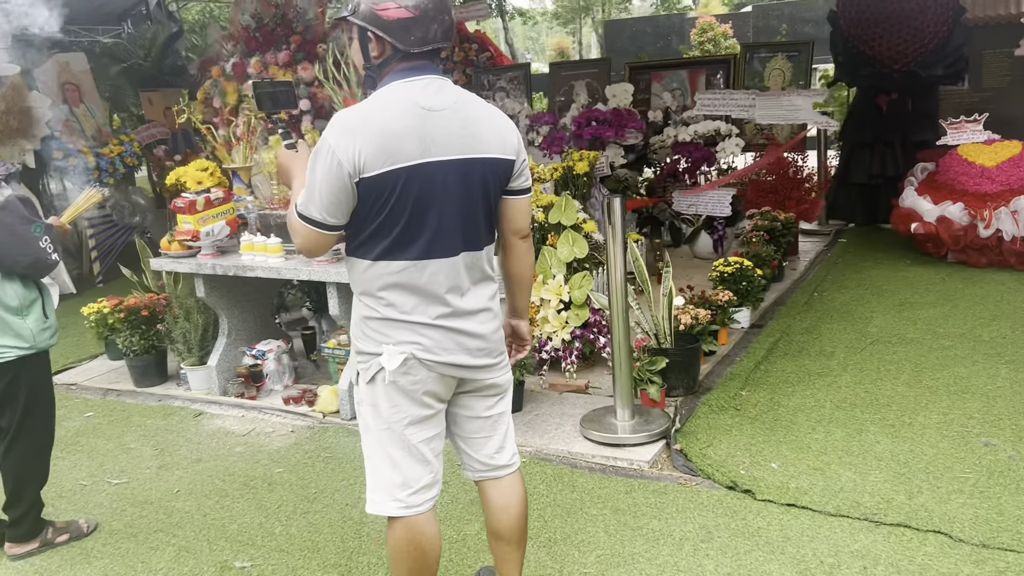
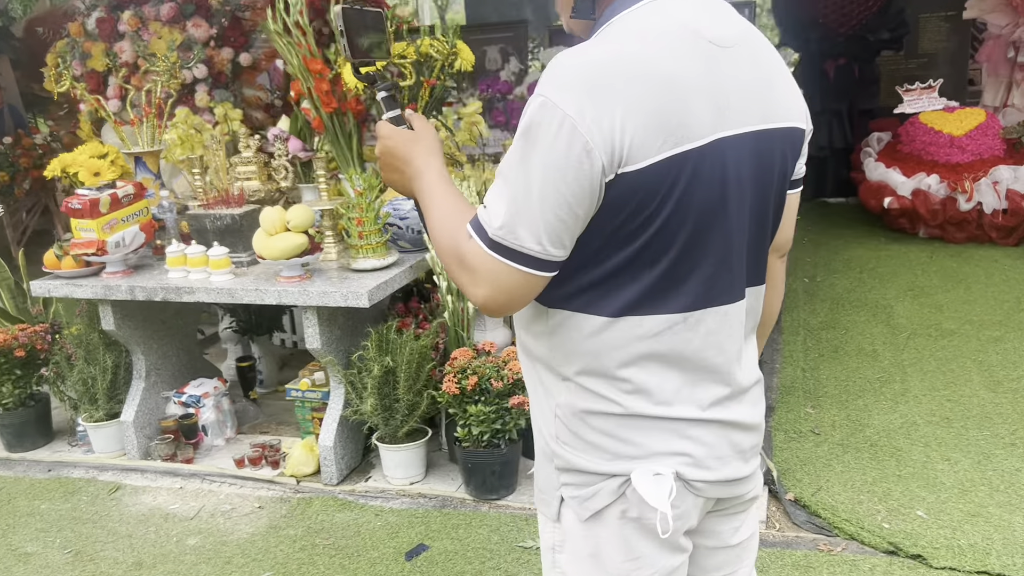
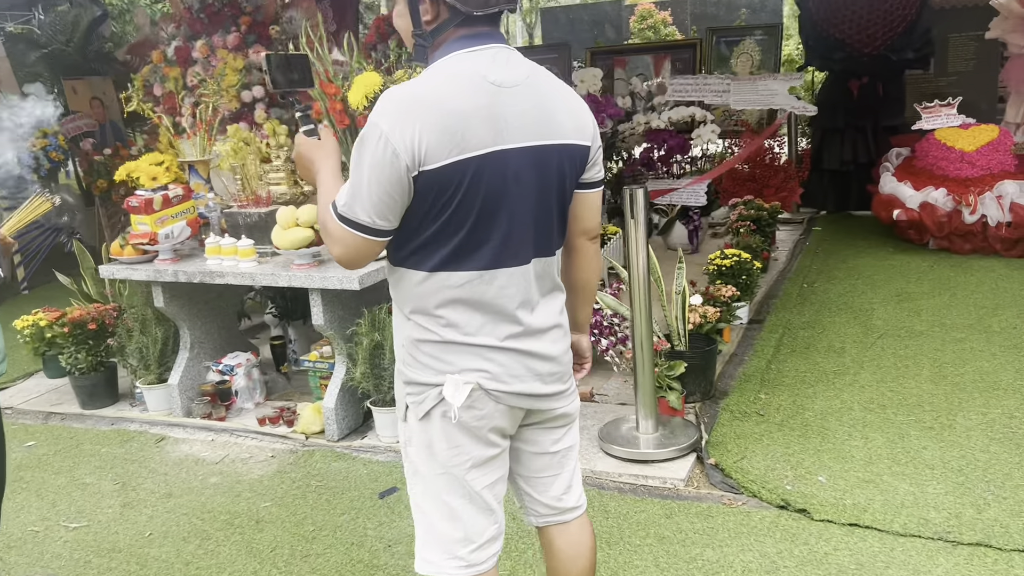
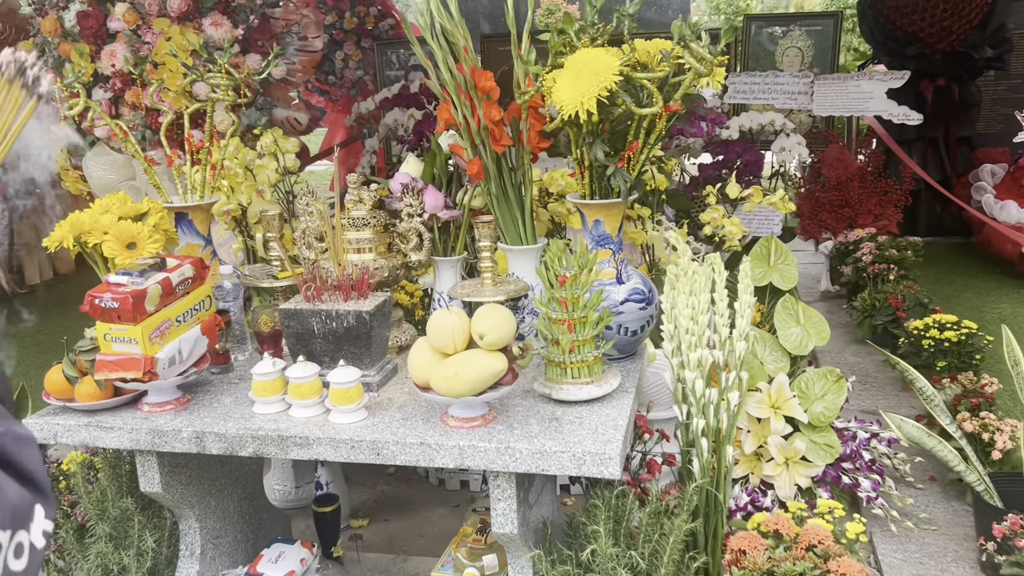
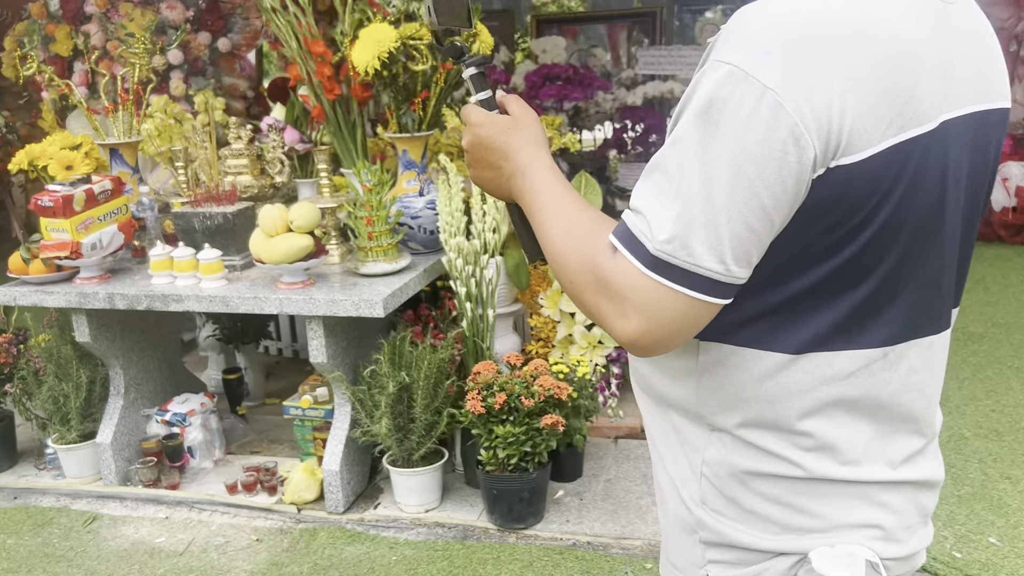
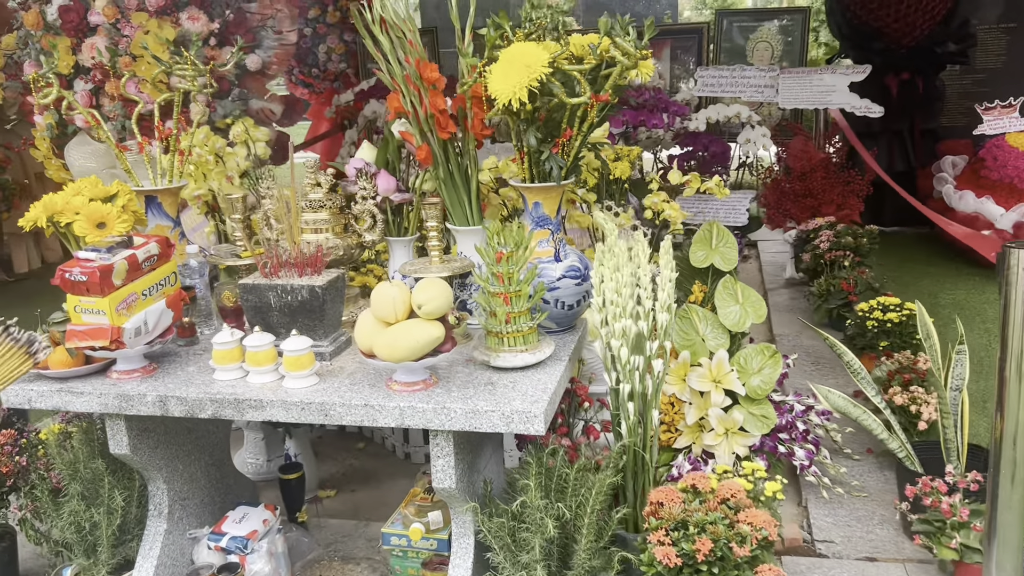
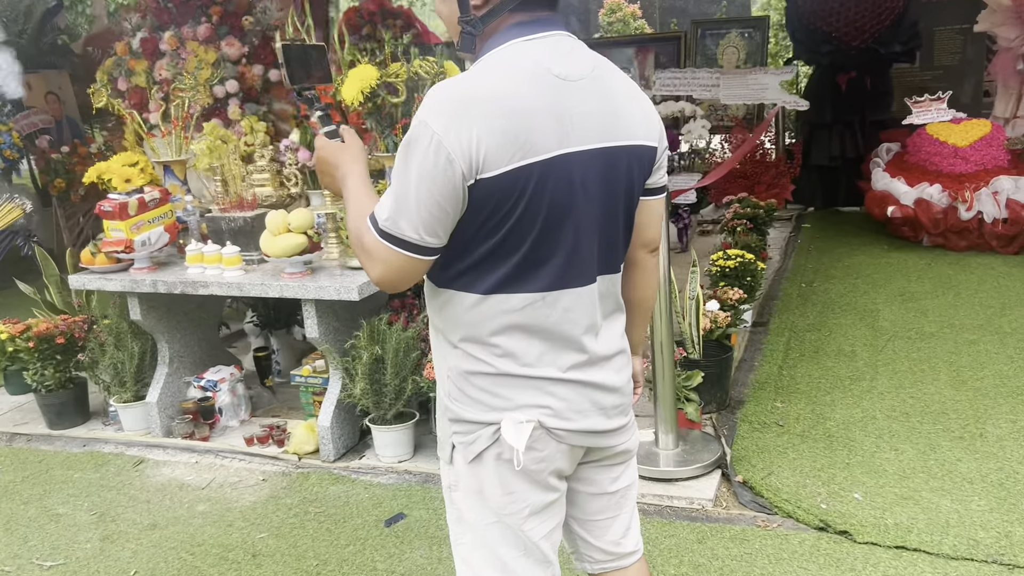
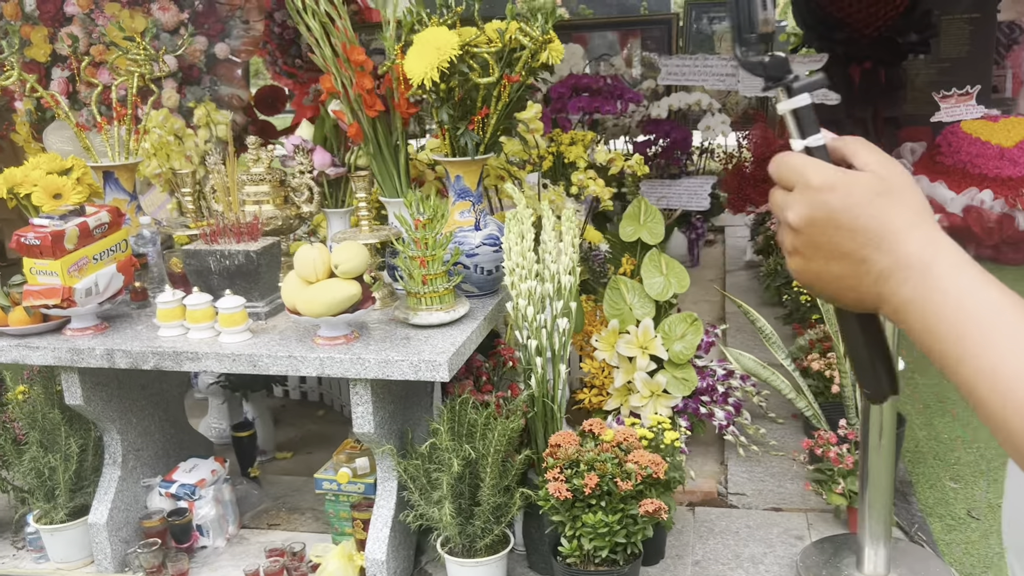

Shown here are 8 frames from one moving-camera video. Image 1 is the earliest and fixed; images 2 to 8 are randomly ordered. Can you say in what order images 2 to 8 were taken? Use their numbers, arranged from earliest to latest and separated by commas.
3, 7, 2, 5, 8, 6, 4
